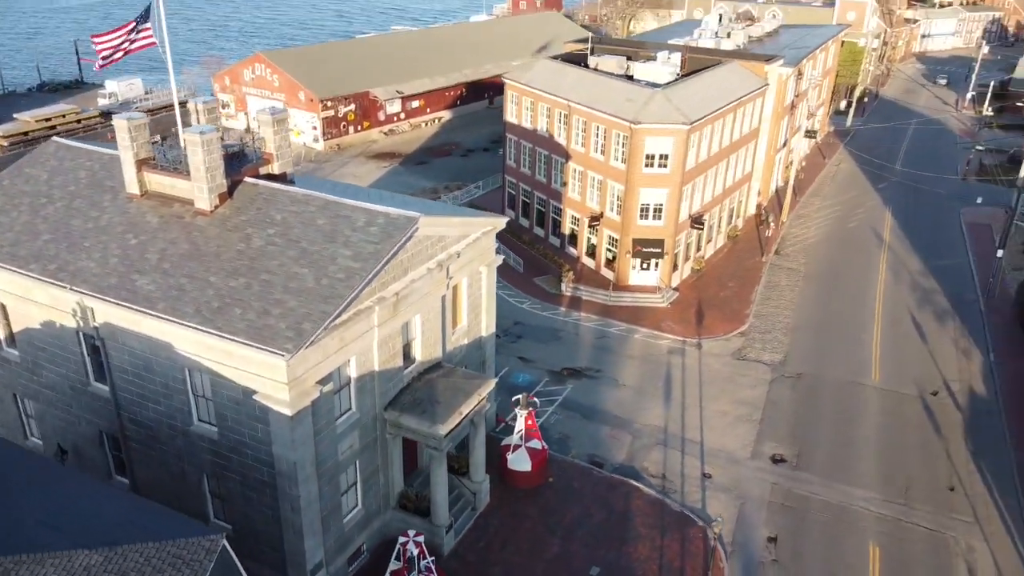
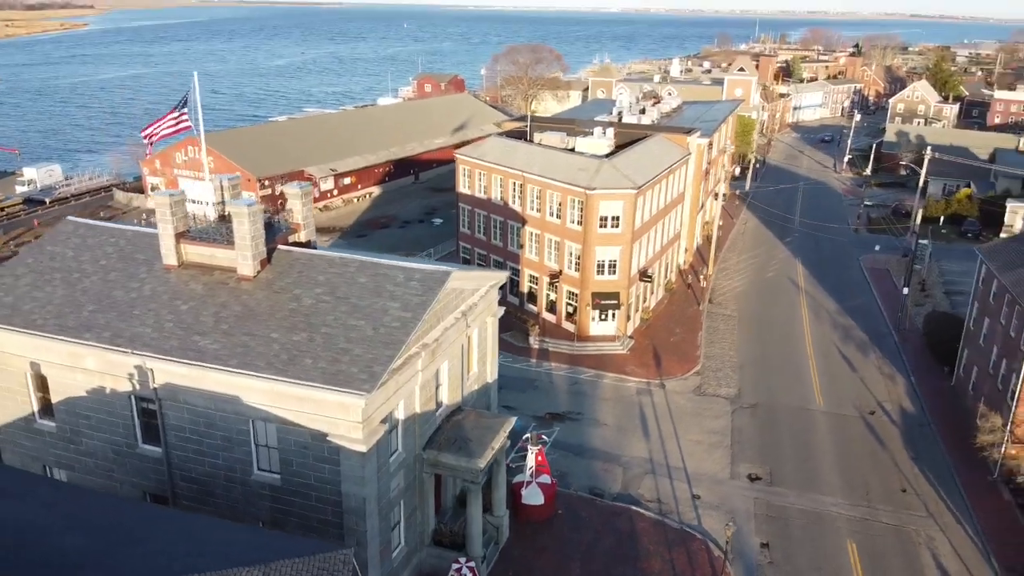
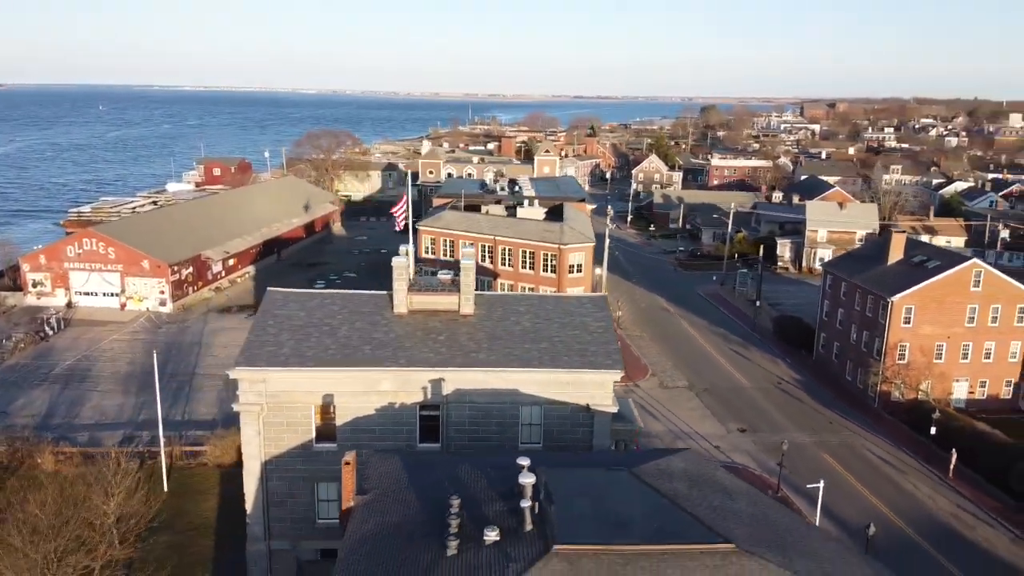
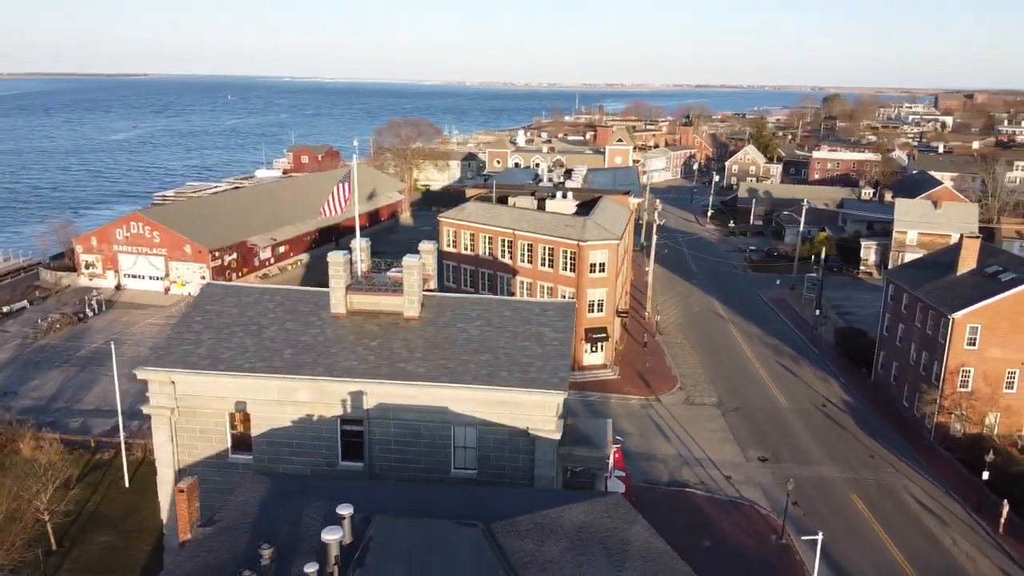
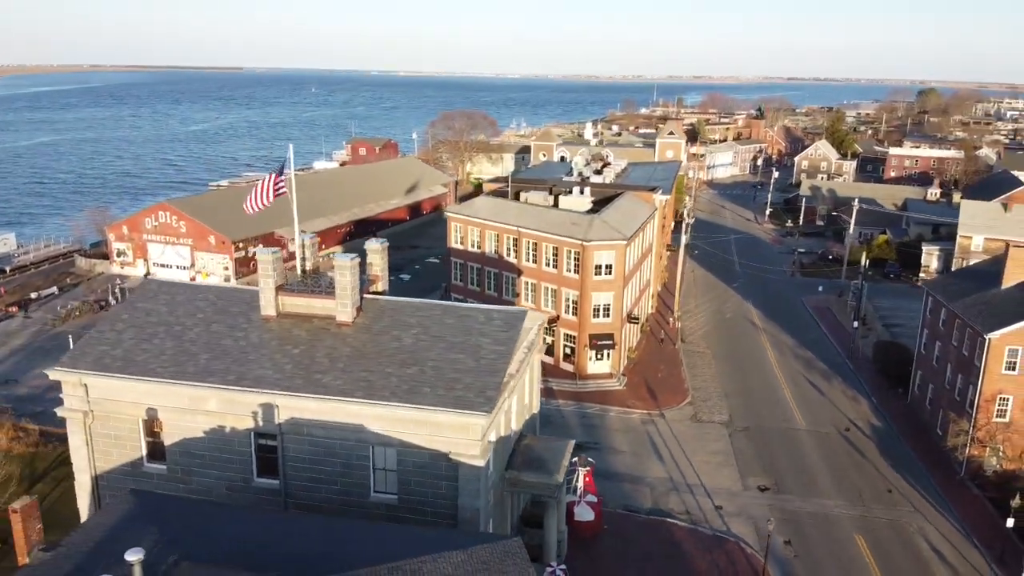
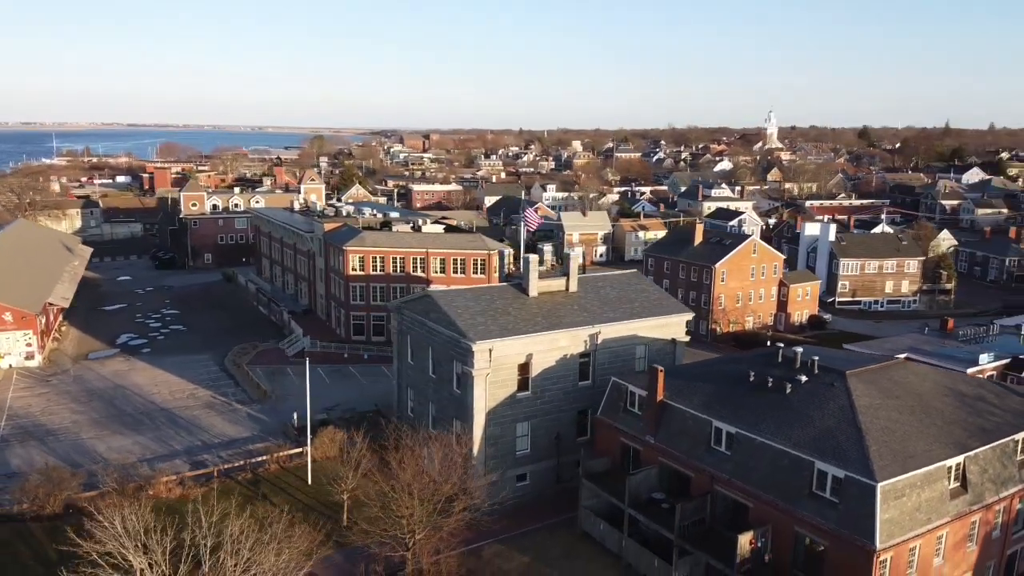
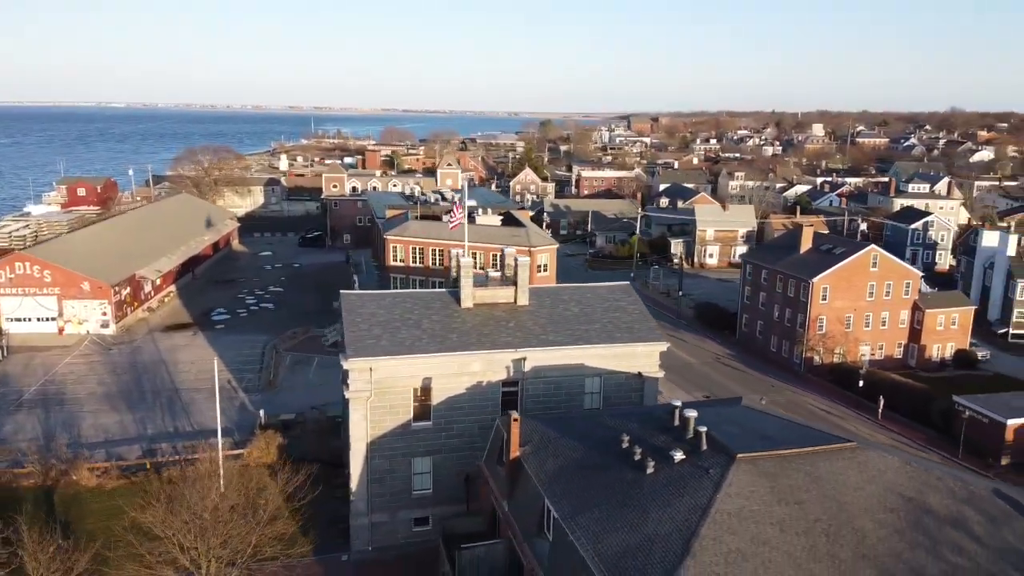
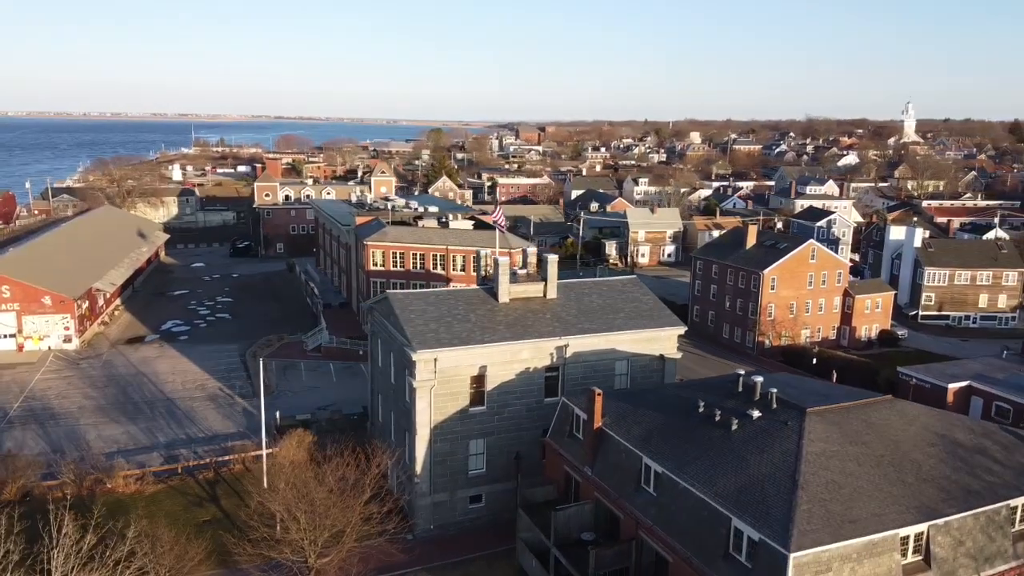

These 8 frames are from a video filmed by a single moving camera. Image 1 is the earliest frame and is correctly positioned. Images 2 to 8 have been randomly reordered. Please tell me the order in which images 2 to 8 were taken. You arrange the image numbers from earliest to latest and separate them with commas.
2, 5, 4, 3, 7, 8, 6
